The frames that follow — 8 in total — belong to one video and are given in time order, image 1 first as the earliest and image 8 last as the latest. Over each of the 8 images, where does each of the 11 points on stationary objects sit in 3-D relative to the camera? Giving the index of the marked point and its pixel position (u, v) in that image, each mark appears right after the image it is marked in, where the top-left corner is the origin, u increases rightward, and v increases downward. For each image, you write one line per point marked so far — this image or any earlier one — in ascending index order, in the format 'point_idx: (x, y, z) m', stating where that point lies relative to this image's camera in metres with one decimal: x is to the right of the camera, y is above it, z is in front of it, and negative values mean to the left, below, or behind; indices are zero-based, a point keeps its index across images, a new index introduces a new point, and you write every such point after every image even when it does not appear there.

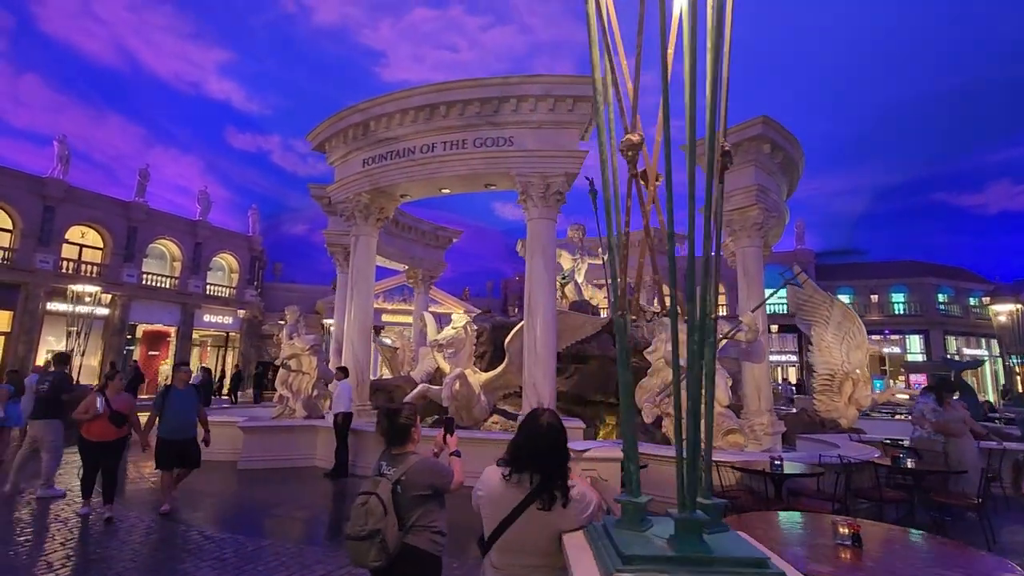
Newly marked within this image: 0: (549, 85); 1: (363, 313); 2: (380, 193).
0: (+0.7, +3.7, +9.7) m
1: (-3.1, -0.5, +11.4) m
2: (-2.8, +2.0, +11.4) m
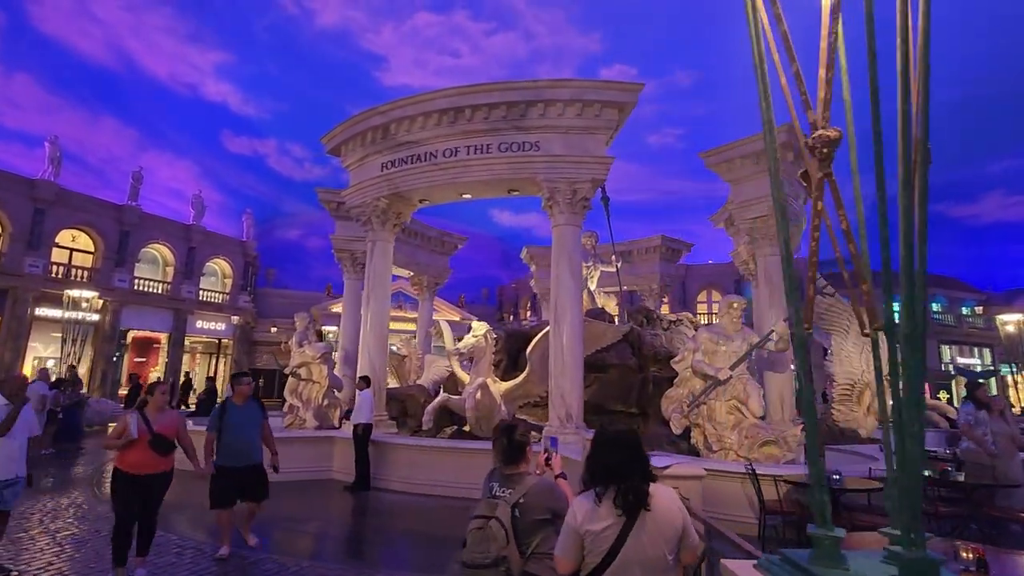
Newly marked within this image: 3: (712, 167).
0: (+1.2, +3.5, +9.6) m
1: (-2.7, -0.7, +11.1) m
2: (-2.3, +1.9, +11.2) m
3: (+4.6, +2.8, +12.3) m
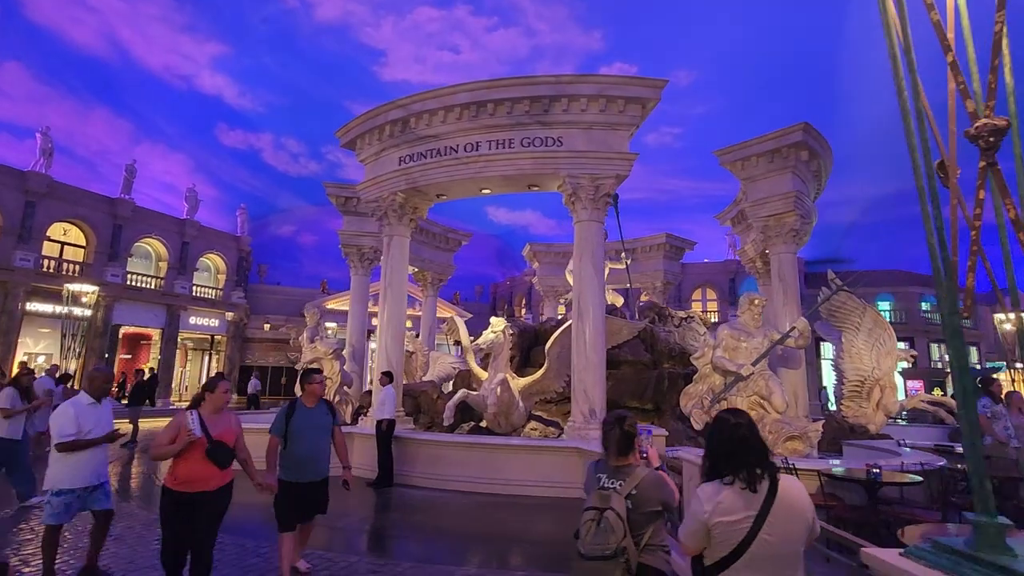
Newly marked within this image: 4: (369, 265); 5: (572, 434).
0: (+1.6, +3.6, +9.6) m
1: (-2.3, -0.6, +11.0) m
2: (-2.0, +2.0, +11.1) m
3: (+4.9, +2.8, +12.4) m
4: (-4.2, +0.7, +15.8) m
5: (+1.0, -2.5, +9.2) m
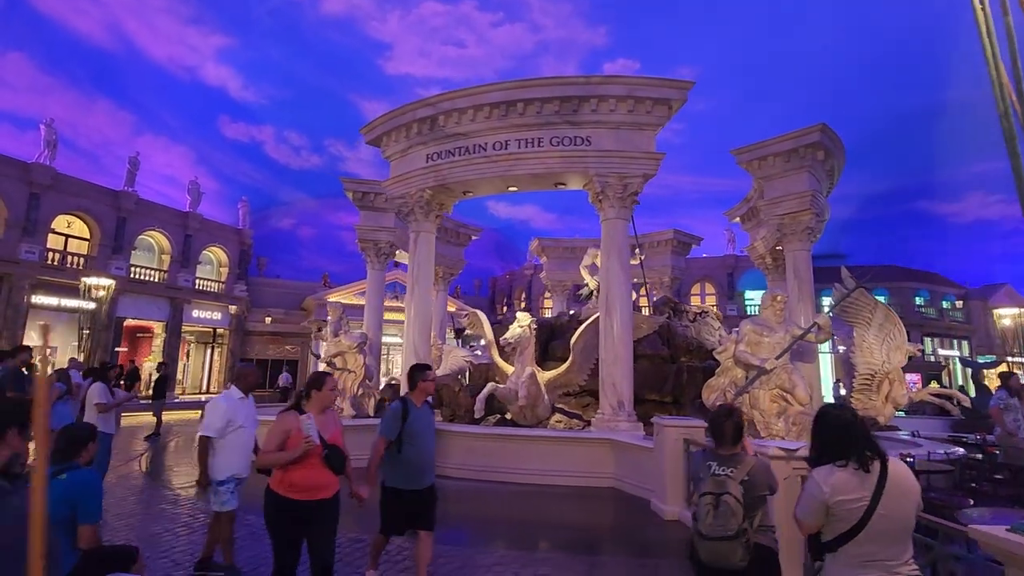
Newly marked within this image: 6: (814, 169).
0: (+2.2, +3.7, +9.8) m
1: (-1.8, -0.5, +11.2) m
2: (-1.4, +2.1, +11.3) m
3: (+5.5, +2.9, +12.7) m
4: (-3.8, +0.8, +16.0) m
5: (+1.6, -2.4, +9.5) m
6: (+6.6, +2.6, +11.8) m
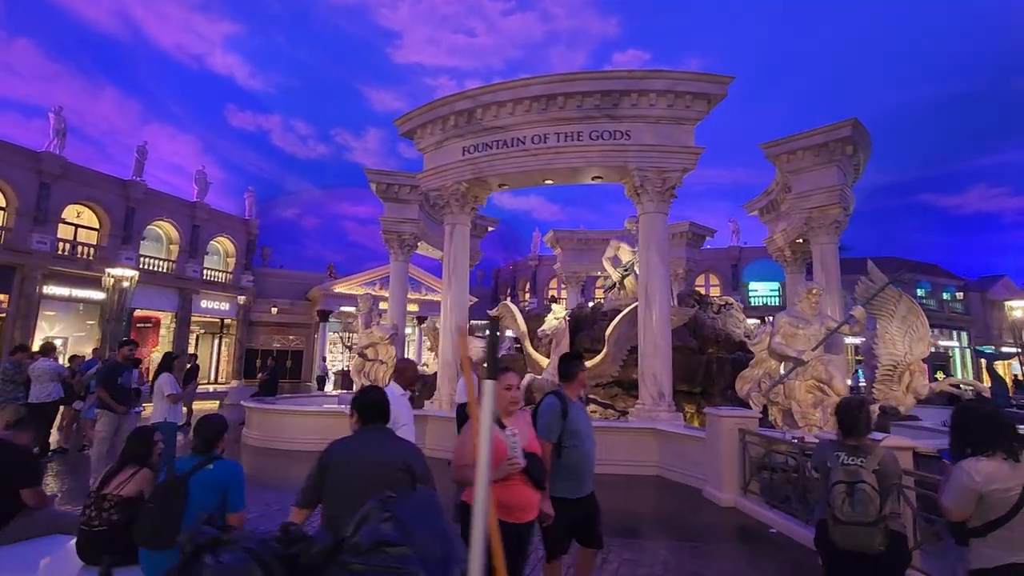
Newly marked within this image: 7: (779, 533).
0: (+2.9, +3.8, +9.9) m
1: (-1.1, -0.3, +11.3) m
2: (-0.7, +2.2, +11.3) m
3: (+6.2, +3.1, +12.9) m
4: (-3.1, +1.1, +16.0) m
5: (+2.3, -2.3, +9.7) m
6: (+7.3, +2.8, +12.0) m
7: (+3.1, -2.8, +6.2) m
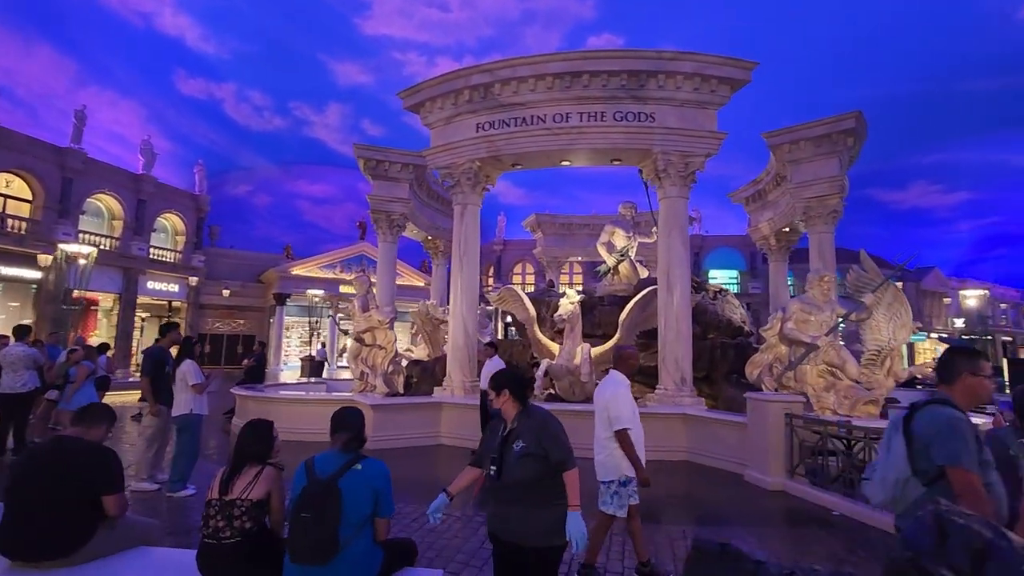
0: (+3.4, +4.1, +9.8) m
1: (-0.8, 0.0, +10.9) m
2: (-0.4, +2.6, +10.9) m
3: (+6.3, +3.4, +13.1) m
4: (-3.3, +1.6, +15.3) m
5: (+2.7, -2.0, +9.7) m
6: (+7.5, +3.0, +12.3) m
7: (+3.9, -2.6, +6.3) m
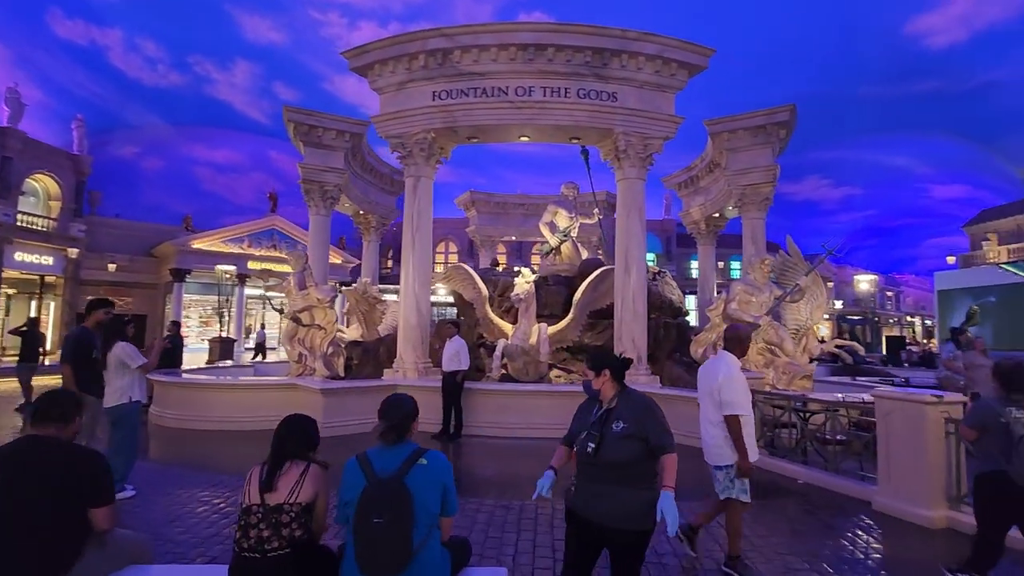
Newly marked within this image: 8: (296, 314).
0: (+2.7, +4.4, +9.8) m
1: (-1.7, +0.5, +10.4) m
2: (-1.2, +3.0, +10.4) m
3: (+5.0, +3.8, +13.6) m
4: (-4.8, +2.2, +14.3) m
5: (+2.0, -1.7, +9.8) m
6: (+6.4, +3.4, +13.1) m
7: (+3.7, -2.4, +6.7) m
8: (-4.5, -0.5, +11.2) m
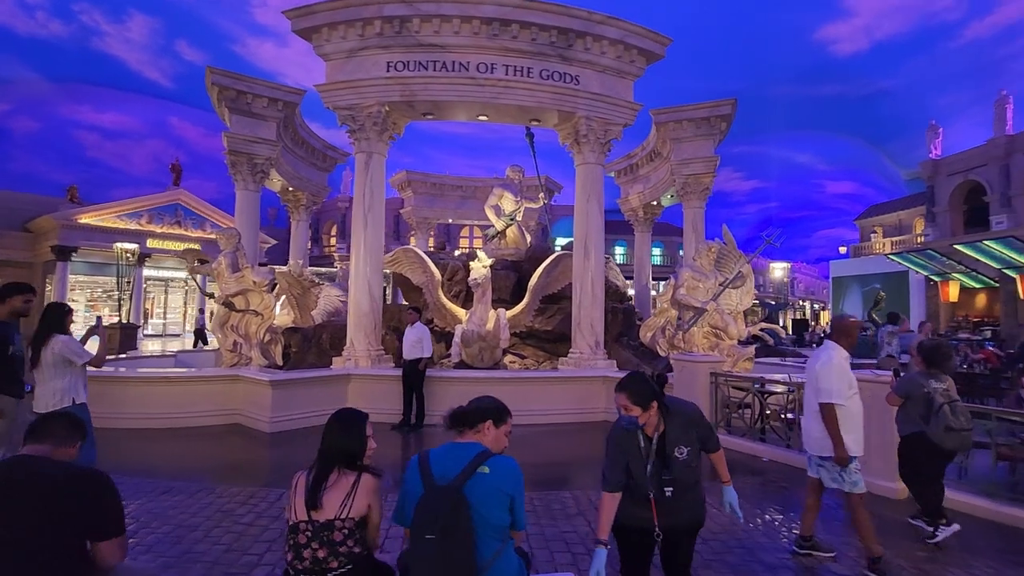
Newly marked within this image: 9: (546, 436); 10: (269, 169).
0: (+2.0, +4.7, +9.8) m
1: (-2.4, +0.8, +9.8) m
2: (-2.0, +3.3, +9.8) m
3: (+3.7, +4.2, +13.9) m
4: (-6.1, +2.7, +13.2) m
5: (+1.2, -1.4, +9.9) m
6: (+5.1, +3.8, +13.6) m
7: (+3.4, -2.3, +7.1) m
8: (-5.4, -0.2, +10.3) m
9: (+0.5, -2.4, +8.5) m
10: (-5.9, +2.9, +13.1) m
